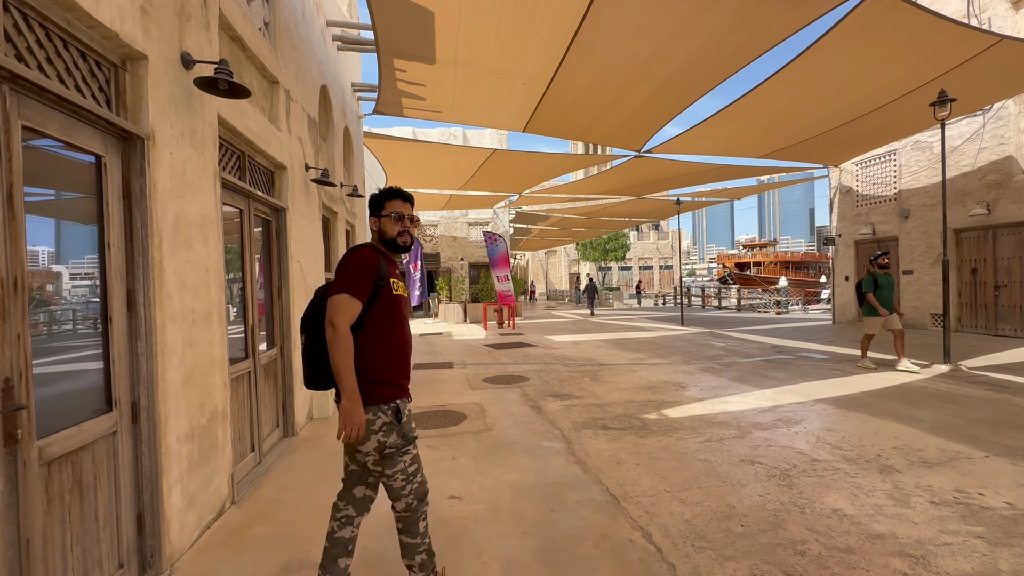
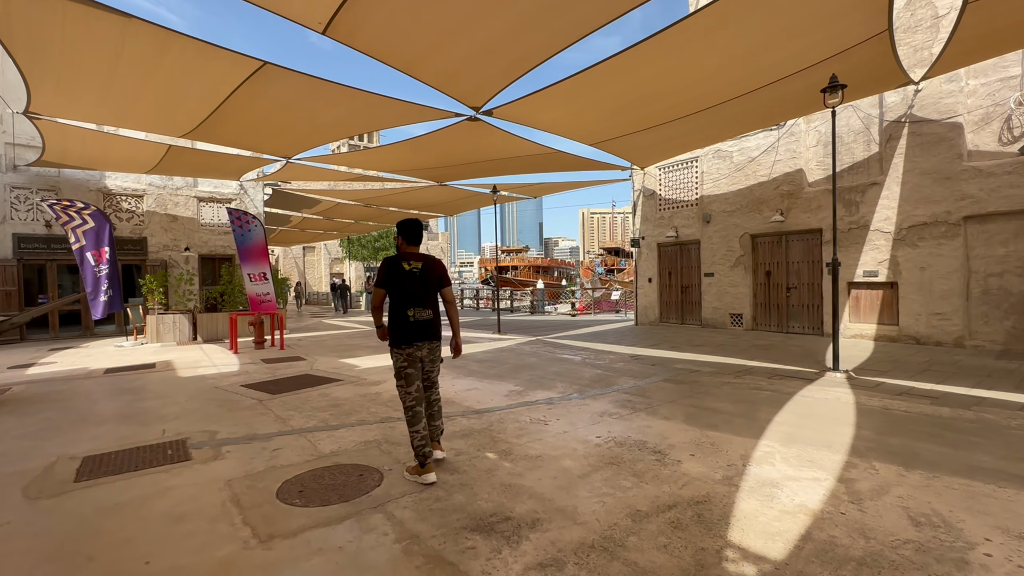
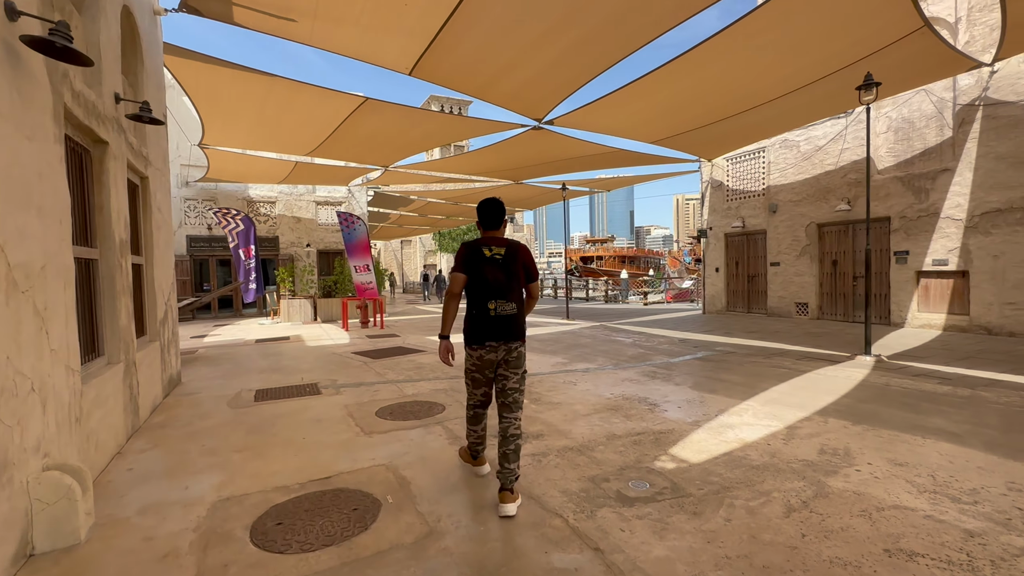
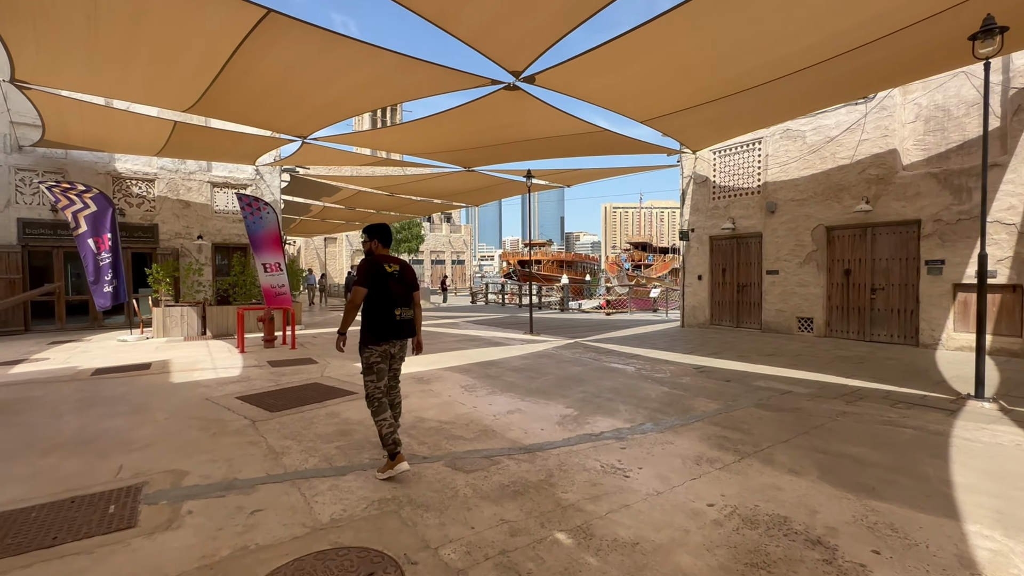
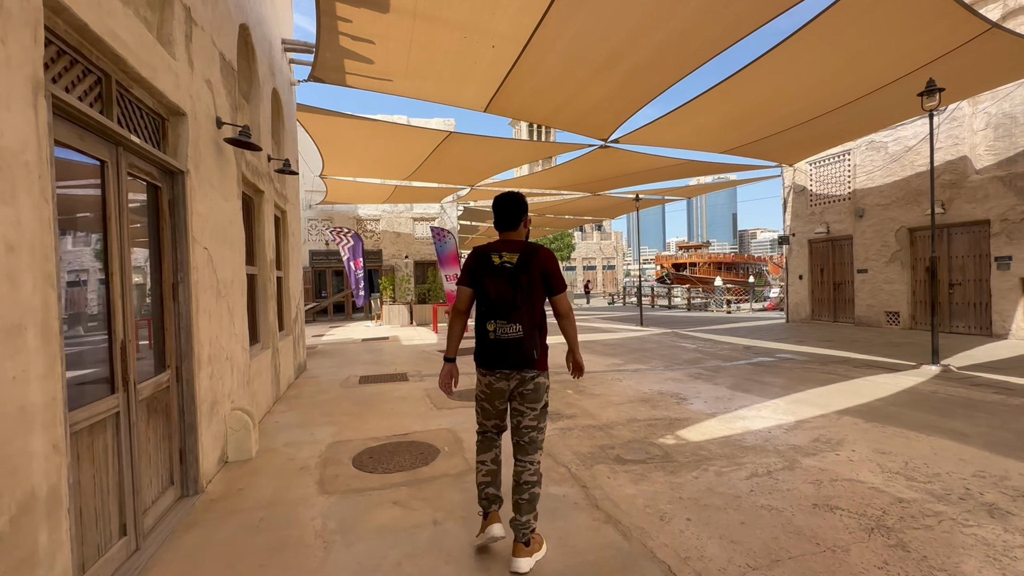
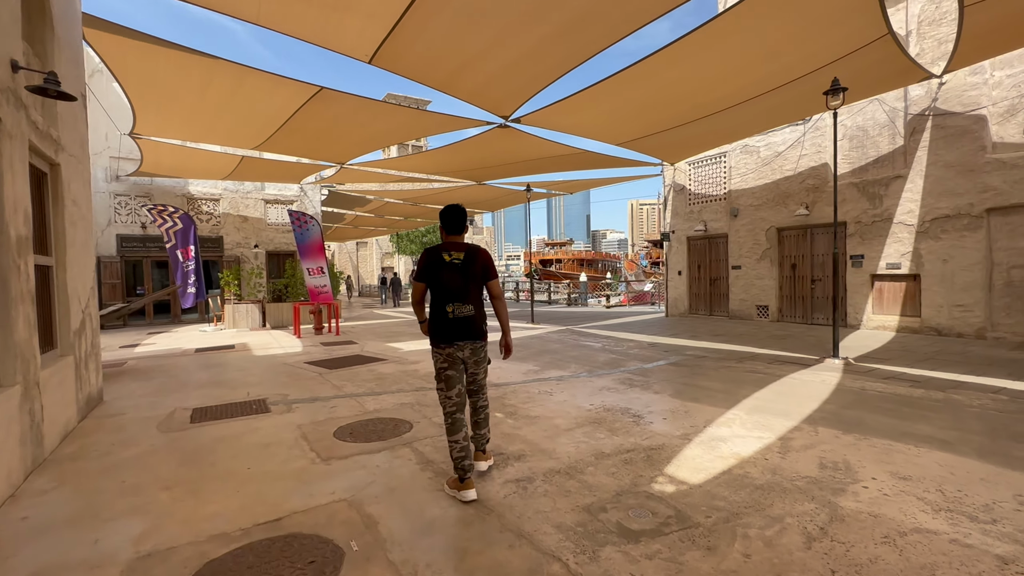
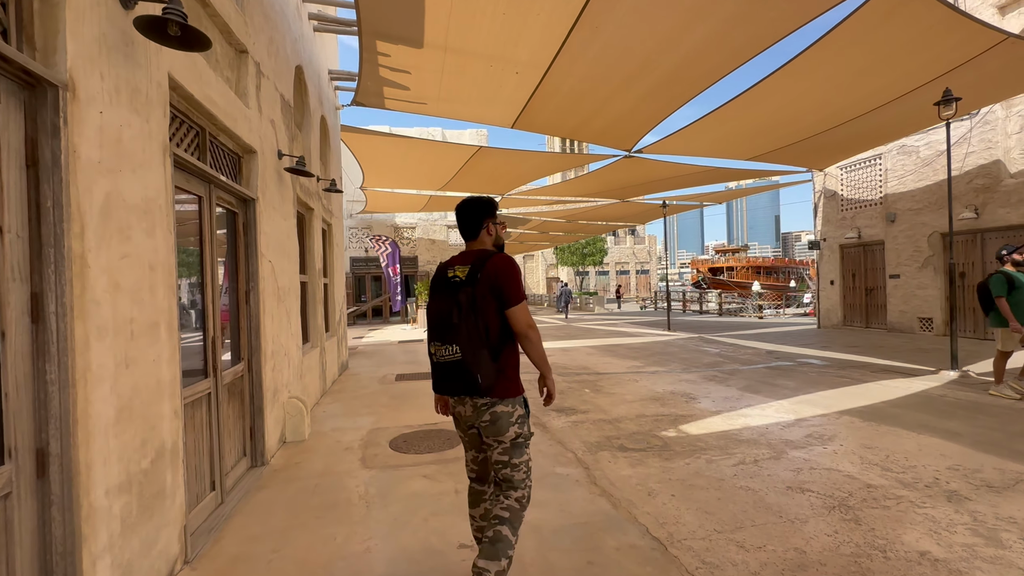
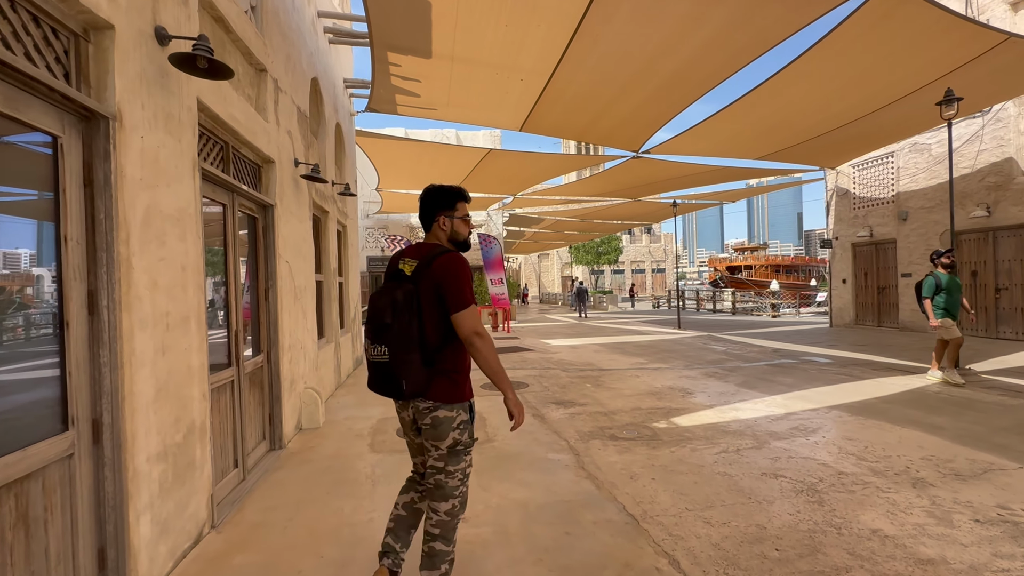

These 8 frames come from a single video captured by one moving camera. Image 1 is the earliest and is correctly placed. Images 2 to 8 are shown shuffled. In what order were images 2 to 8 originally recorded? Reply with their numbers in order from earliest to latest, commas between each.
8, 7, 5, 3, 6, 2, 4
